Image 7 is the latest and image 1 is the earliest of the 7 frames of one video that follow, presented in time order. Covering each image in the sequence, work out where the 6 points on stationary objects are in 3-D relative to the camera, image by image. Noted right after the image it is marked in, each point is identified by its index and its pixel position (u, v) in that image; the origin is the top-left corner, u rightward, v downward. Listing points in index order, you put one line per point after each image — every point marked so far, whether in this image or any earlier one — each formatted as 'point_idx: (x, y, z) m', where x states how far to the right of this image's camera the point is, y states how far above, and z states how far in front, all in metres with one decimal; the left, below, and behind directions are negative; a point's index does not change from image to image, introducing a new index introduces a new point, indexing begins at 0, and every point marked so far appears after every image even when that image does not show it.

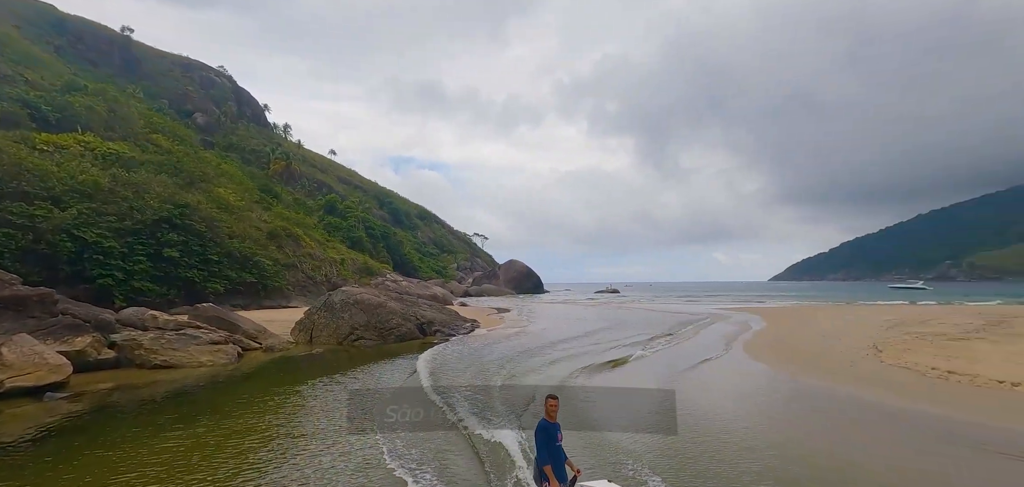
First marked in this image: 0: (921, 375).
0: (+13.4, -4.2, +15.4) m
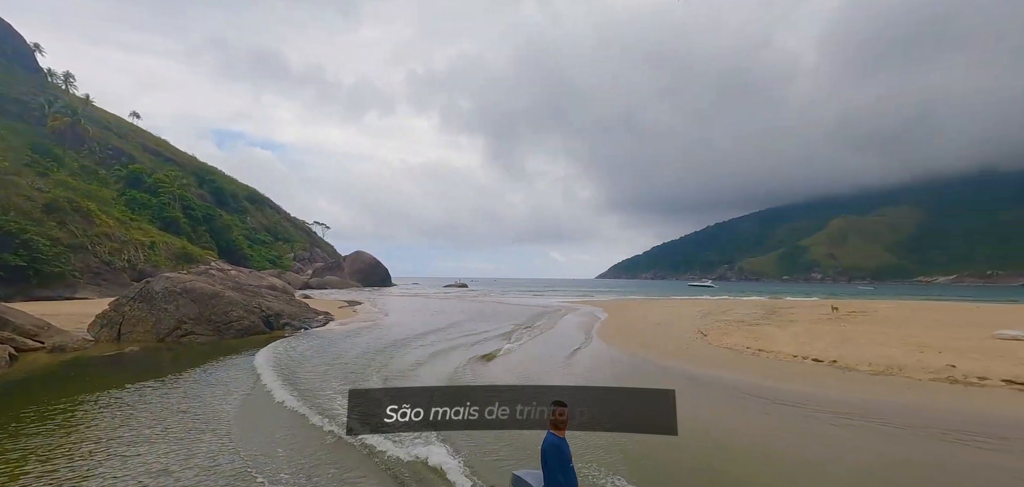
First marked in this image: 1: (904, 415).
0: (+9.0, -4.3, +18.7) m
1: (+10.3, -4.2, +11.1) m
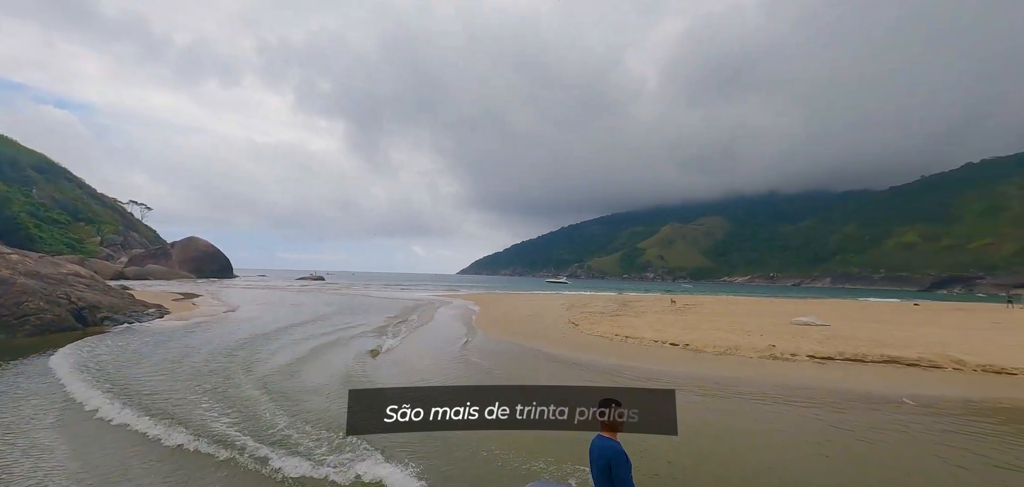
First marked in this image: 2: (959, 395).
0: (+4.3, -4.1, +20.4) m
1: (+7.6, -4.2, +13.5) m
2: (+12.8, -4.3, +13.4) m
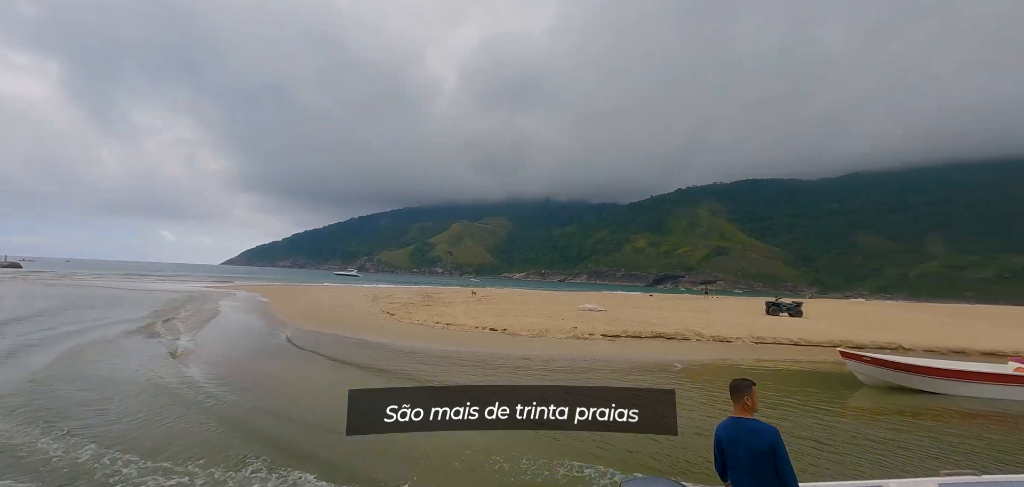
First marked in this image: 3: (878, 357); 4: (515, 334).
0: (-3.4, -3.6, +20.5) m
1: (+2.5, -4.0, +15.6) m
2: (+7.3, -4.3, +17.7) m
3: (+11.3, -3.5, +14.5) m
4: (+0.1, -3.7, +19.8) m
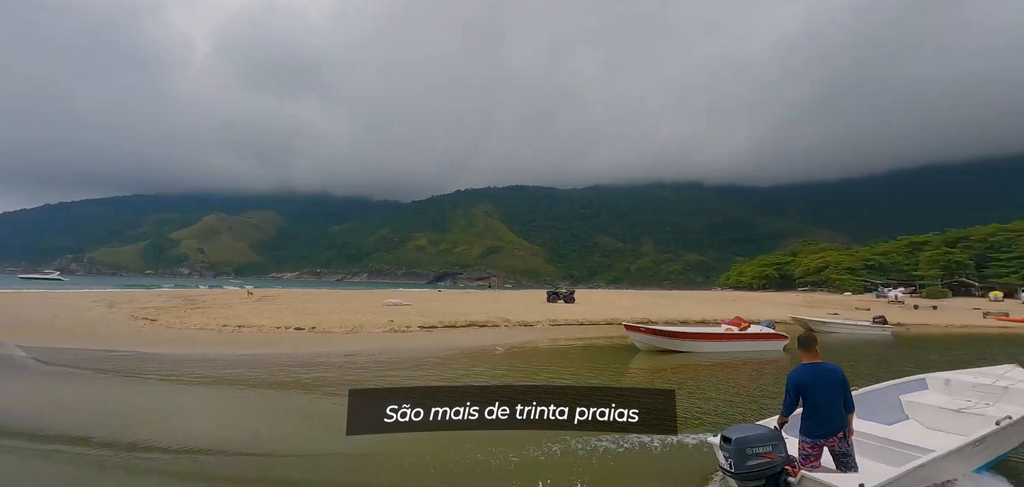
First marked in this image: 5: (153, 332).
0: (-10.5, -3.2, +17.2) m
1: (-3.1, -3.6, +15.4) m
2: (+0.3, -4.0, +19.3) m
3: (+5.3, -3.2, +18.1) m
4: (-7.0, -3.3, +18.0) m
5: (-12.7, -3.2, +16.1) m
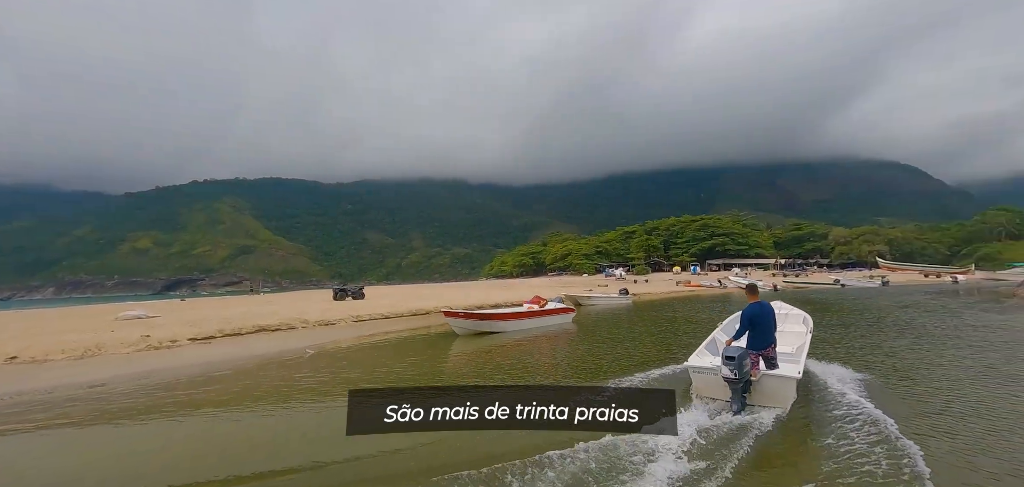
0: (-15.4, -3.1, +10.4) m
1: (-8.0, -3.3, +12.2) m
2: (-6.7, -3.6, +17.3) m
3: (-1.7, -2.7, +18.4) m
4: (-12.7, -3.1, +12.8) m
5: (-16.9, -3.1, +8.5) m
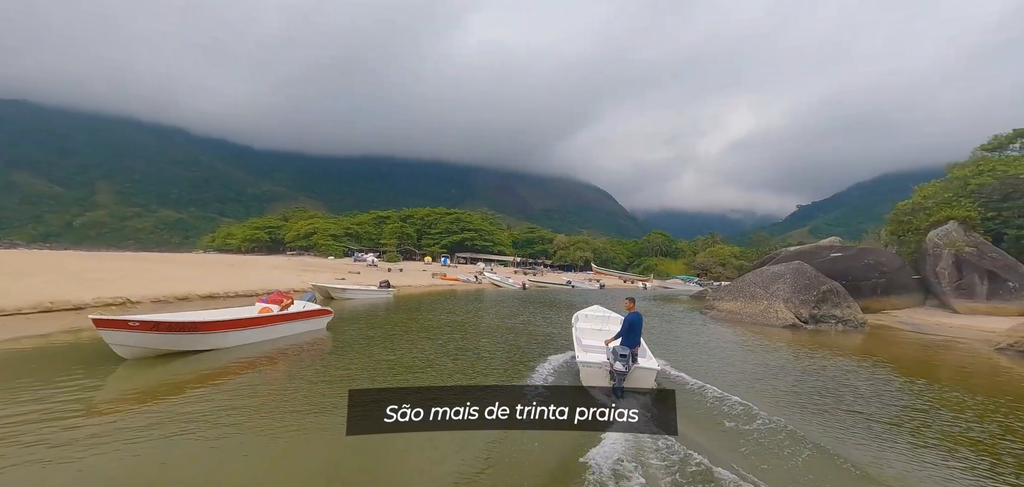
0: (-16.4, -1.3, -2.7) m
1: (-10.8, -2.1, +2.4) m
2: (-12.2, -2.2, +7.5) m
3: (-8.4, -1.7, +10.9) m
4: (-15.1, -1.5, +0.6) m
5: (-16.7, -1.3, -5.1) m
